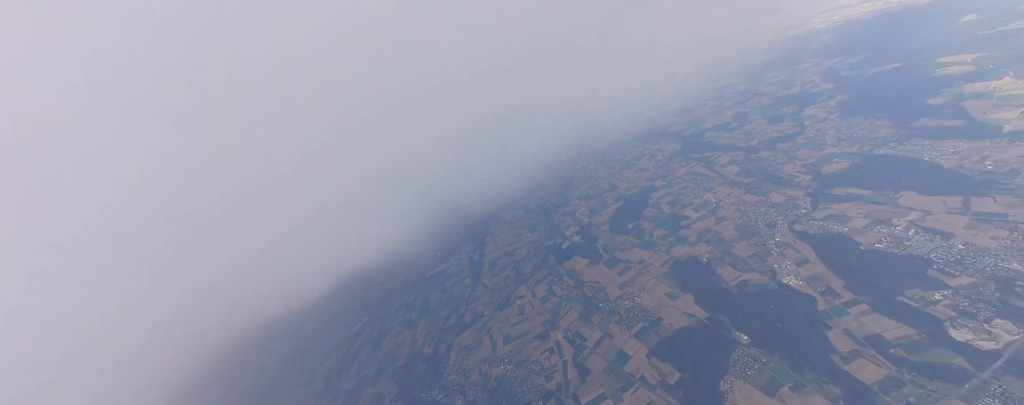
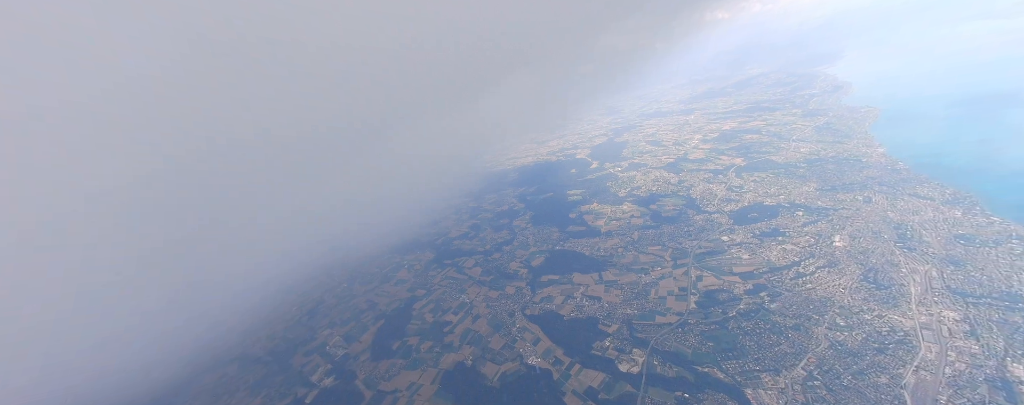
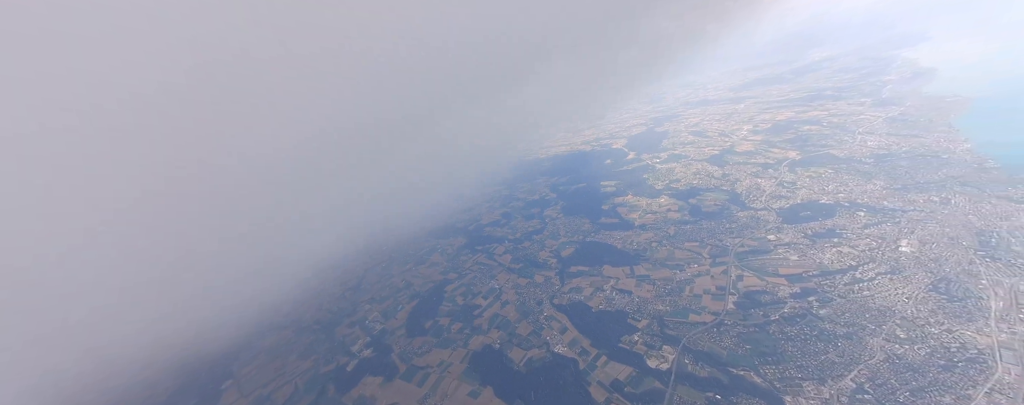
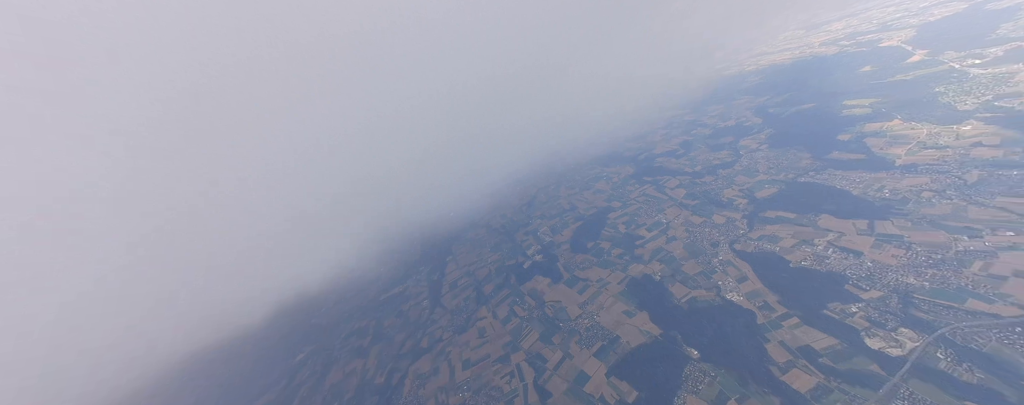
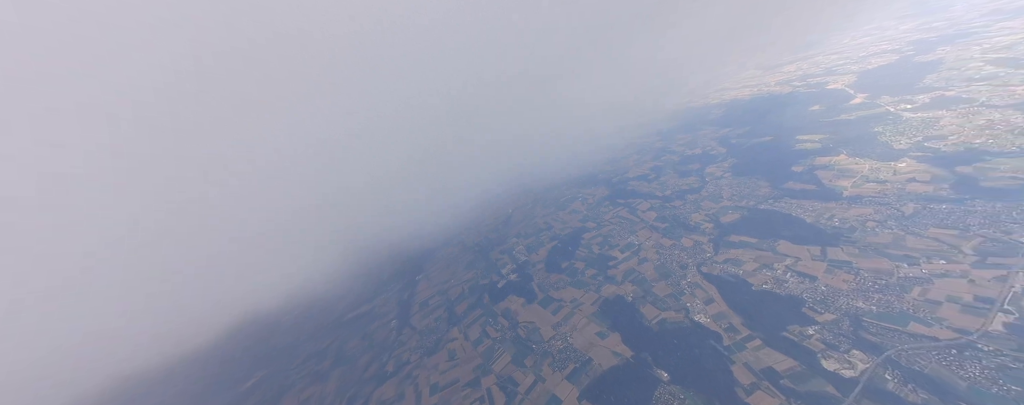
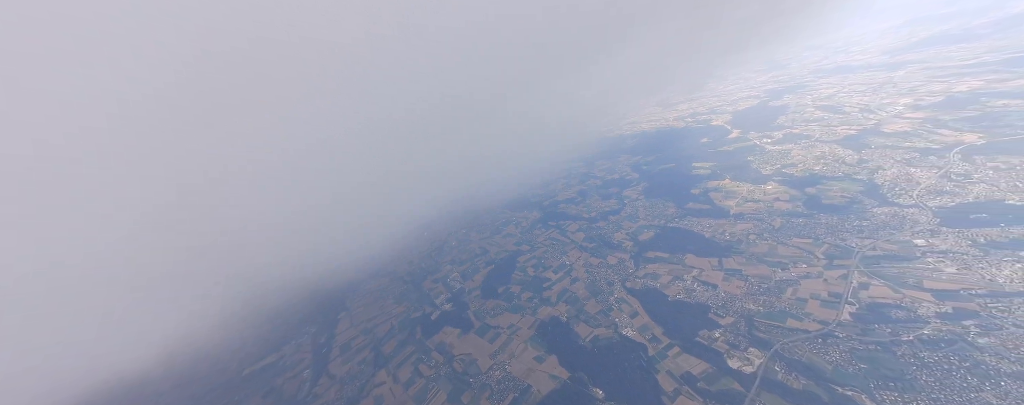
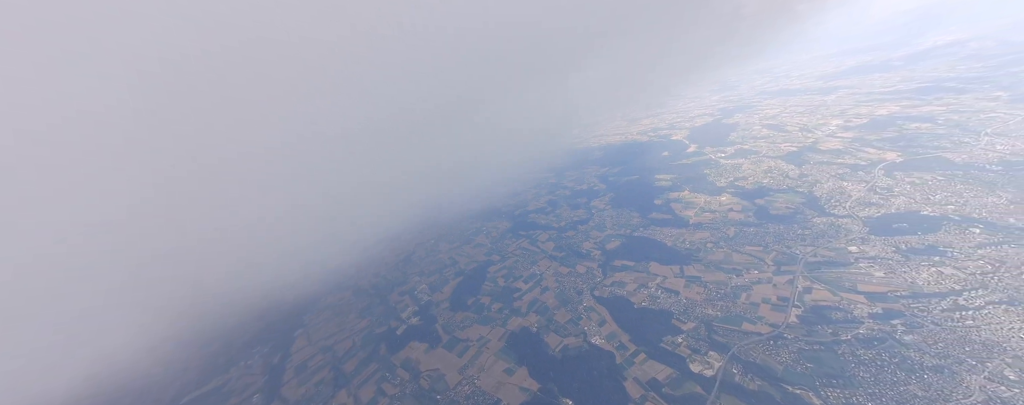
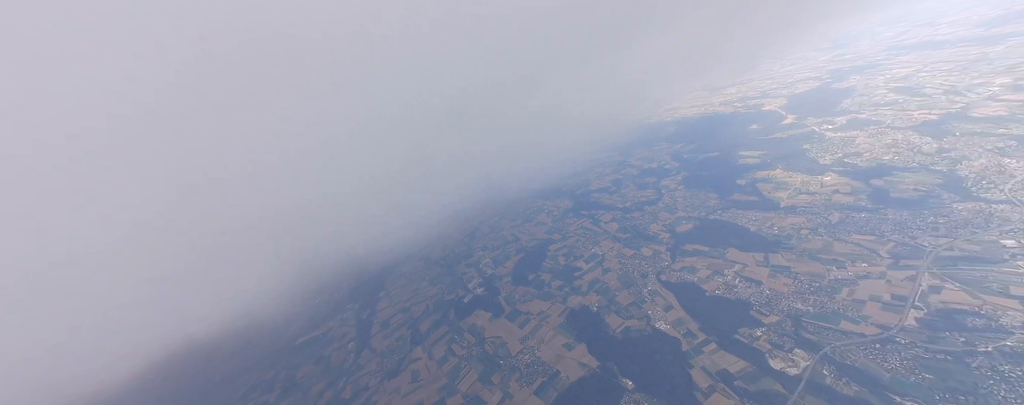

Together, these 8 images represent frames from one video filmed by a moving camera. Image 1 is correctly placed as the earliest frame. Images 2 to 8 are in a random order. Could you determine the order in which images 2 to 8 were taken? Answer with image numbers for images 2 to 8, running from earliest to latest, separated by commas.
4, 5, 8, 6, 7, 3, 2
